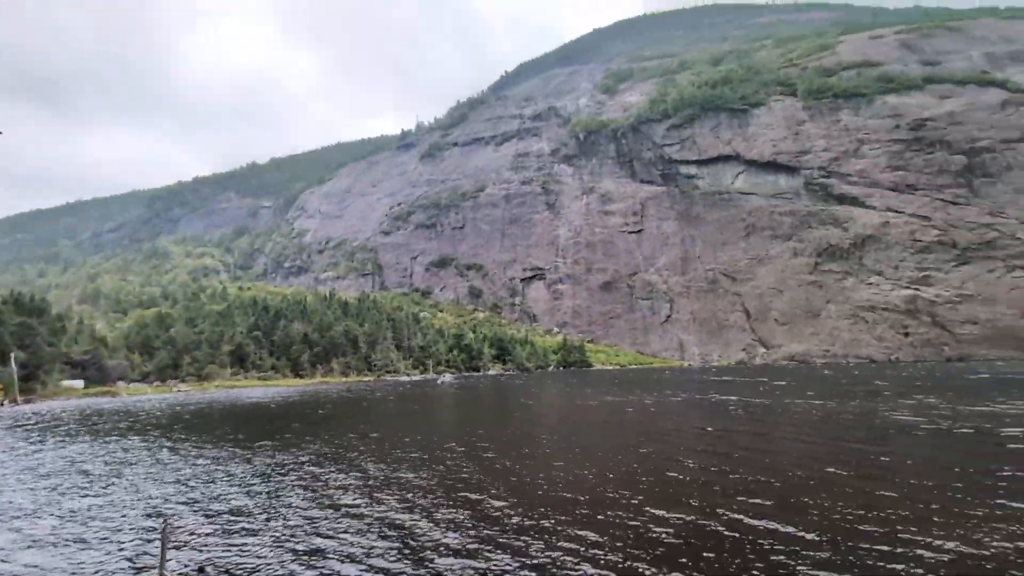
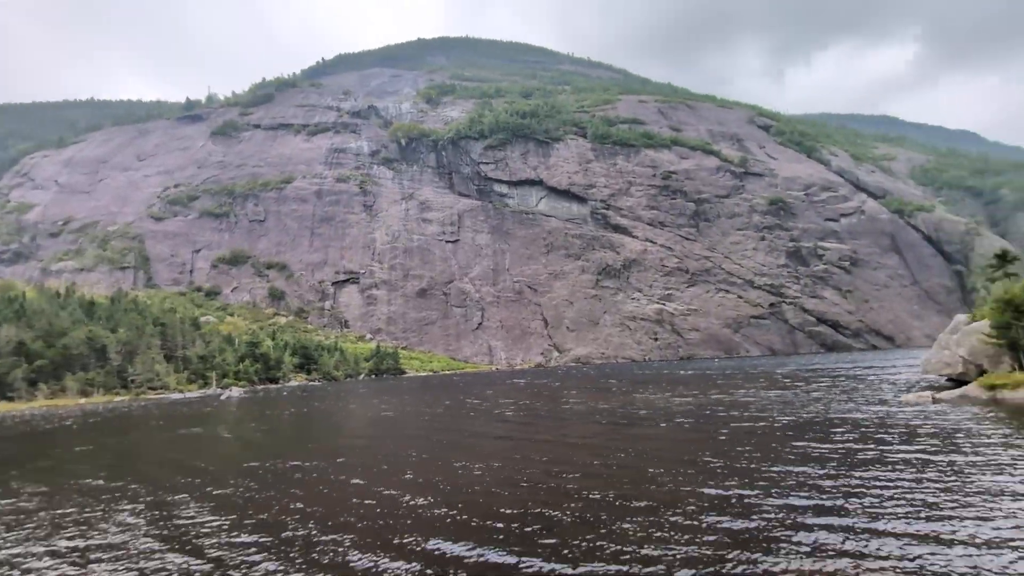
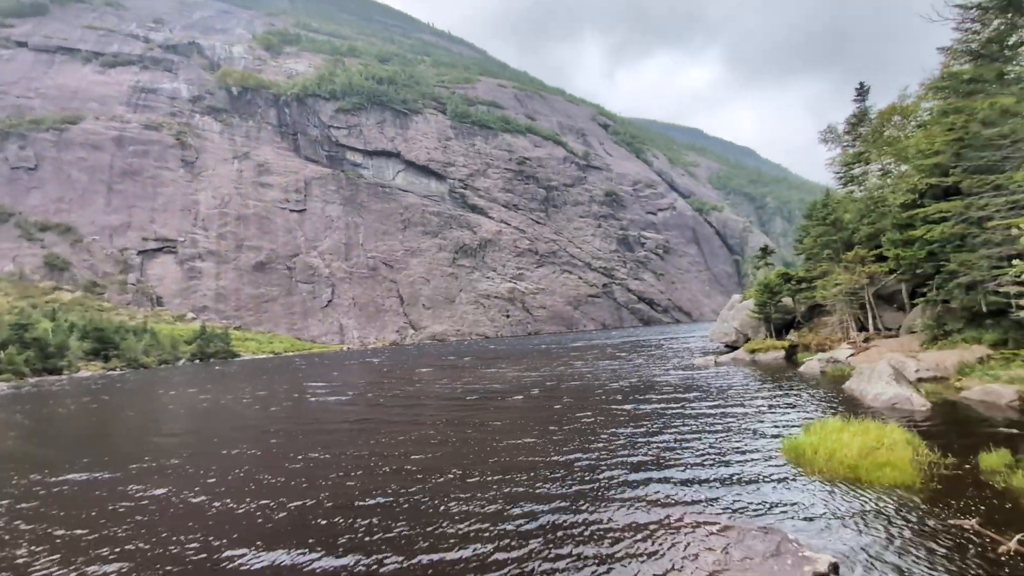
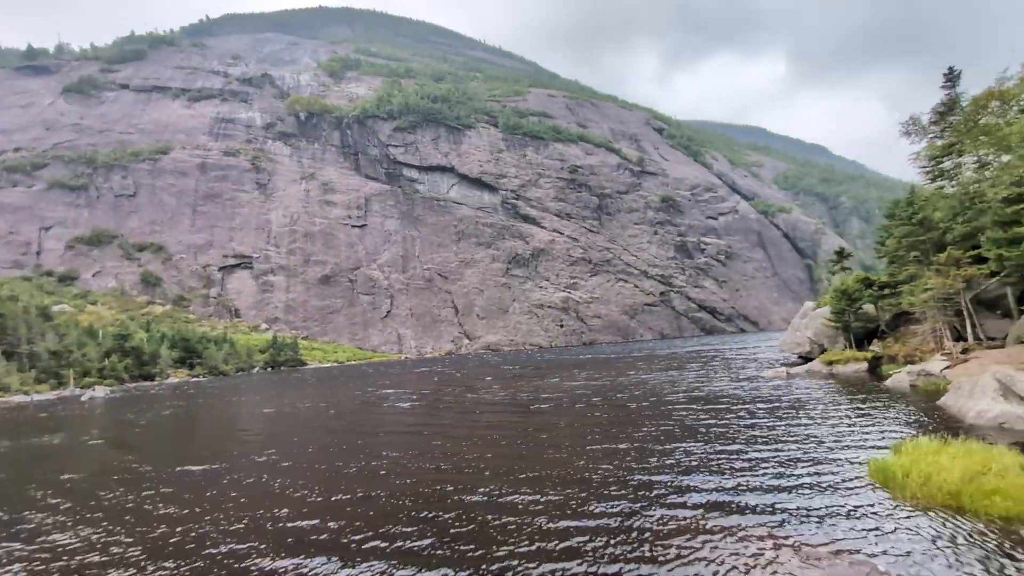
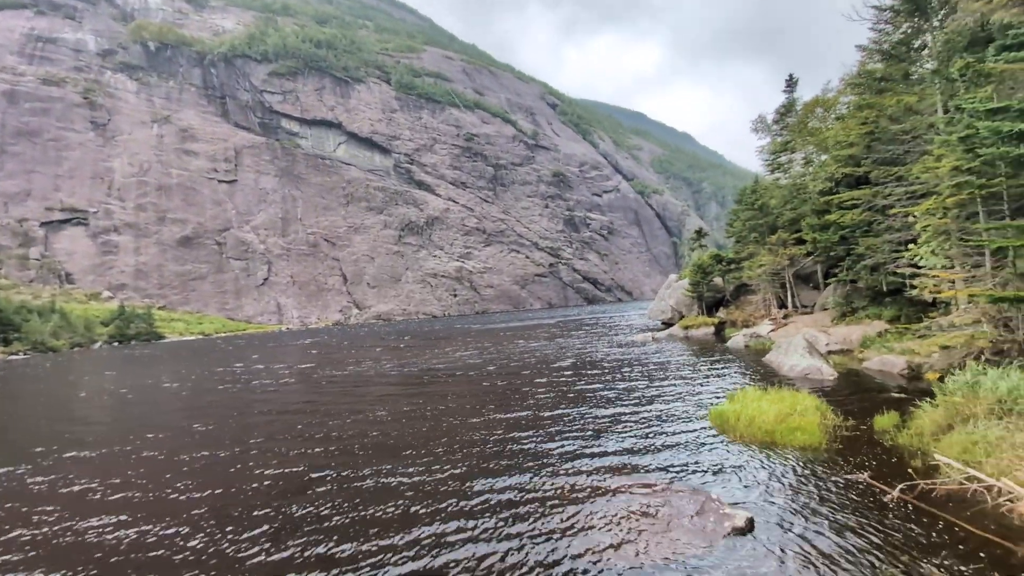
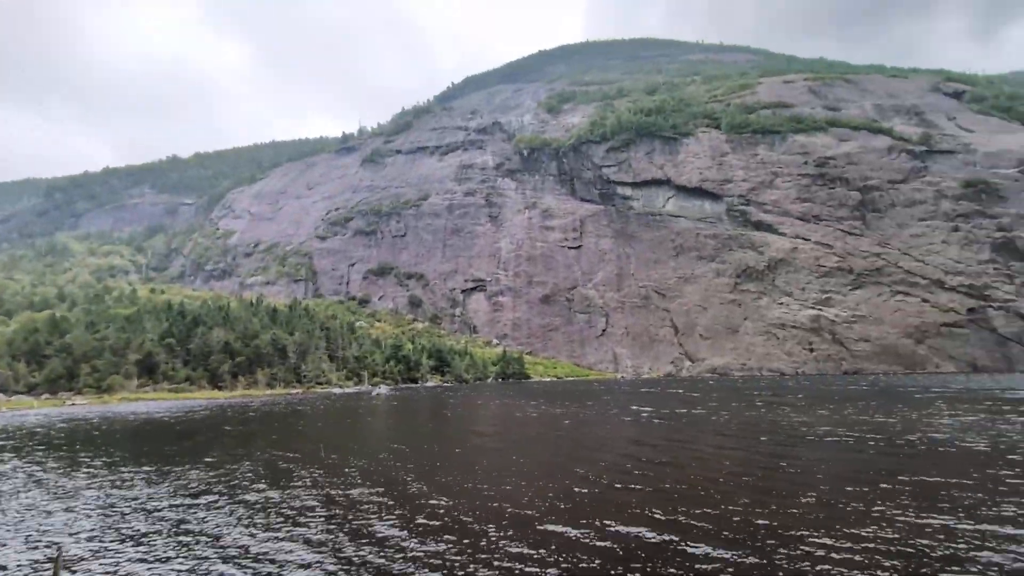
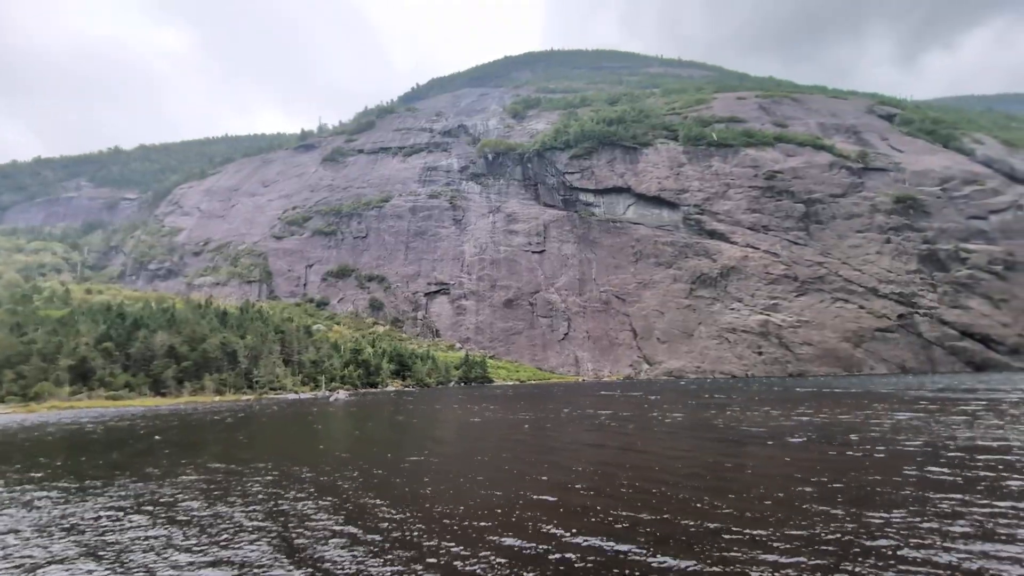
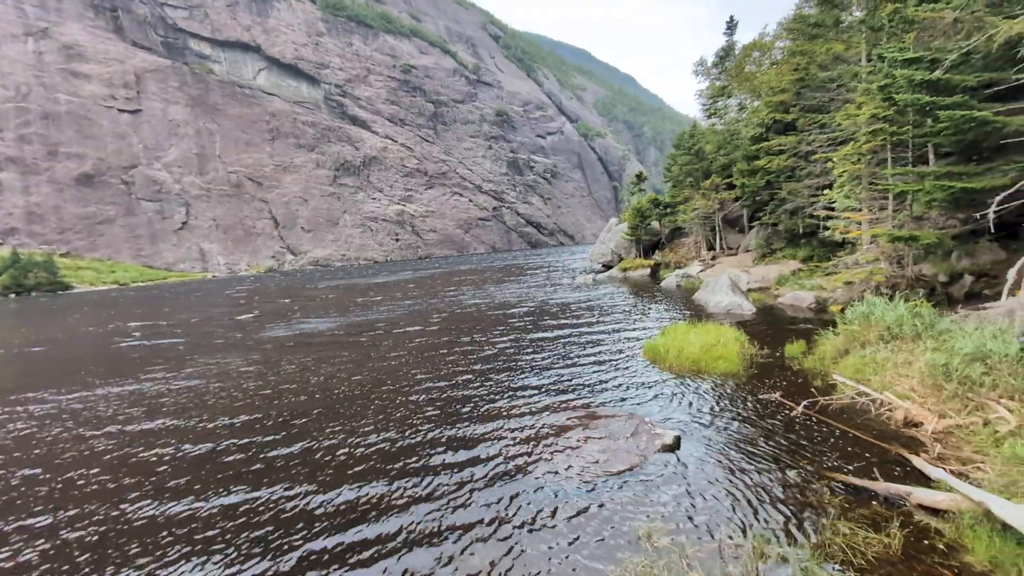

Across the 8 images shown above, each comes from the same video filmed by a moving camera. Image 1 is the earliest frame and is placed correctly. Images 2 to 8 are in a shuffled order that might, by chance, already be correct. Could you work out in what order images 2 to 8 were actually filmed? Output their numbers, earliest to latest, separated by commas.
6, 7, 2, 4, 3, 5, 8
